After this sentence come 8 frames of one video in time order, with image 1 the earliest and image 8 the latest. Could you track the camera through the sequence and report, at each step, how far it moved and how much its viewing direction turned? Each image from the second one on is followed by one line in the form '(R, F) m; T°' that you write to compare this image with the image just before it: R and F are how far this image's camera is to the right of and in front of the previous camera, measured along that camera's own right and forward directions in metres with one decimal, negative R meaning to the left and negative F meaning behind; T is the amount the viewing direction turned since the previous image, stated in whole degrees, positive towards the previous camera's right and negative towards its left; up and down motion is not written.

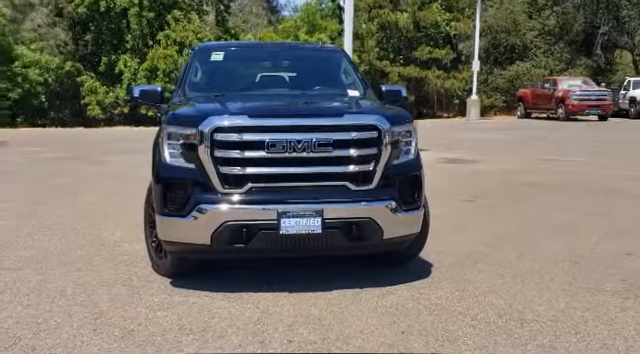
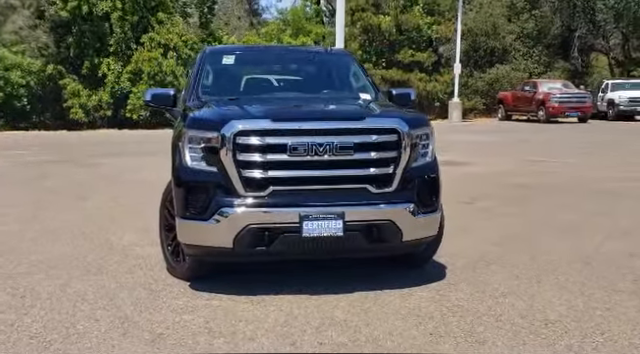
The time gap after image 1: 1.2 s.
(-0.3, 0.0) m; +2°
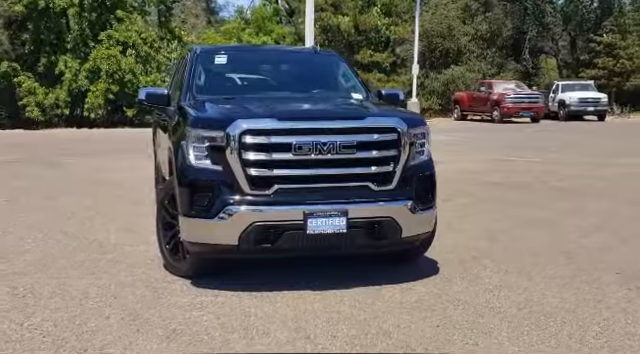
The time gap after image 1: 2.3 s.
(-0.4, -0.1) m; +4°
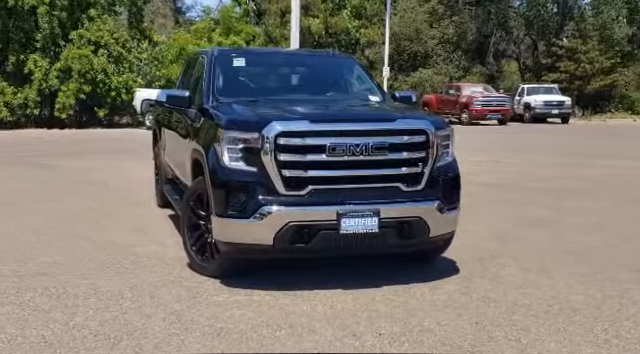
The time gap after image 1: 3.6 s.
(-0.5, -0.1) m; +3°
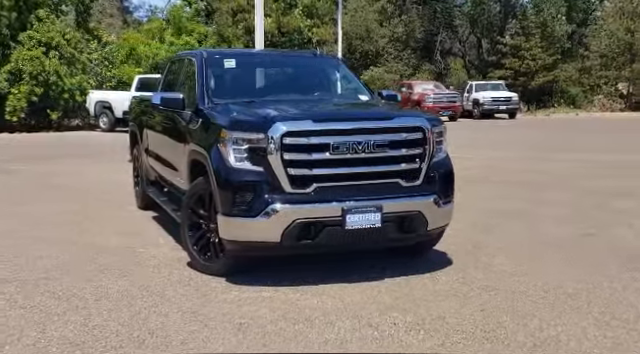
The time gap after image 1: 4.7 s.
(-0.4, -0.1) m; +4°
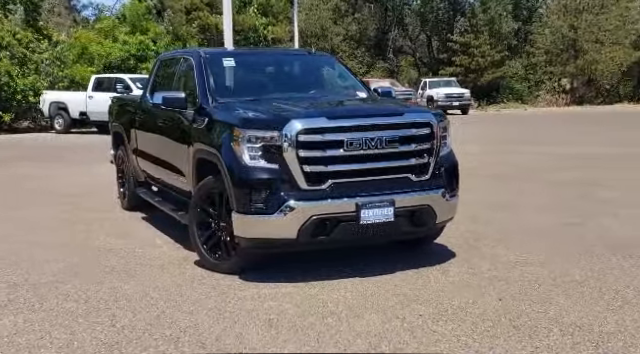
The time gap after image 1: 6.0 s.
(-0.5, 0.0) m; +4°
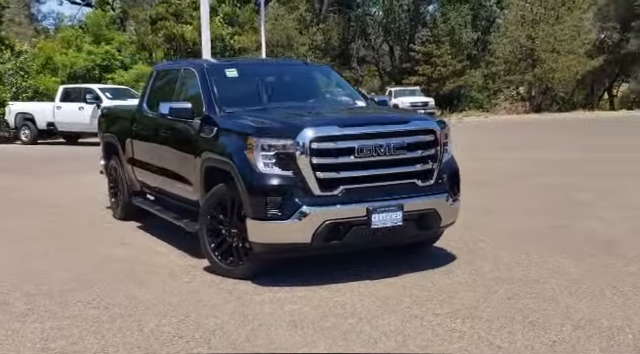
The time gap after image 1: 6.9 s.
(-0.4, -0.2) m; +3°
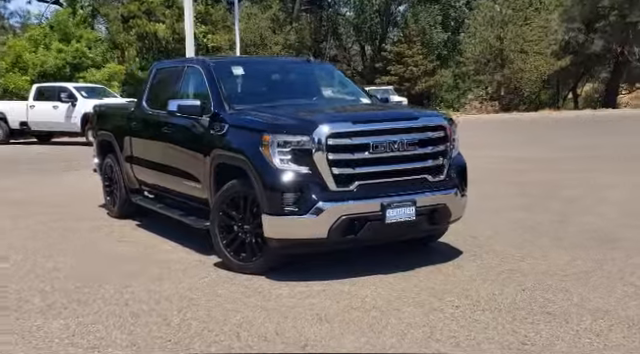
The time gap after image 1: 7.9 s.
(-0.4, 0.0) m; +3°
